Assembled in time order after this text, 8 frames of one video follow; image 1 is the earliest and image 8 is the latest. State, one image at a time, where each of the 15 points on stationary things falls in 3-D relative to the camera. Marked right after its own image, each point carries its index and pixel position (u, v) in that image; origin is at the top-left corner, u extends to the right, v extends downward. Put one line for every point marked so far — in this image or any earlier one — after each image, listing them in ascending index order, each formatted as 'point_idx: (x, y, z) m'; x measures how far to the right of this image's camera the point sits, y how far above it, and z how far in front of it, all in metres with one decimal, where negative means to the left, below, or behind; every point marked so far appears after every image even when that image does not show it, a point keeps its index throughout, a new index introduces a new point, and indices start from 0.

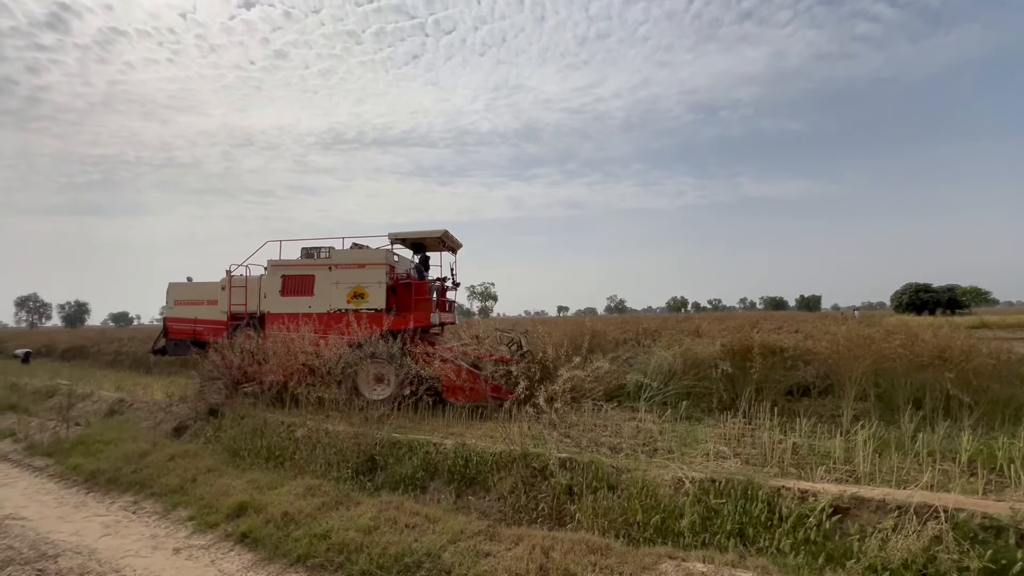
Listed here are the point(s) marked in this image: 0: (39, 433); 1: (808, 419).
0: (-9.0, -2.7, +8.9) m
1: (+5.8, -2.6, +9.2) m
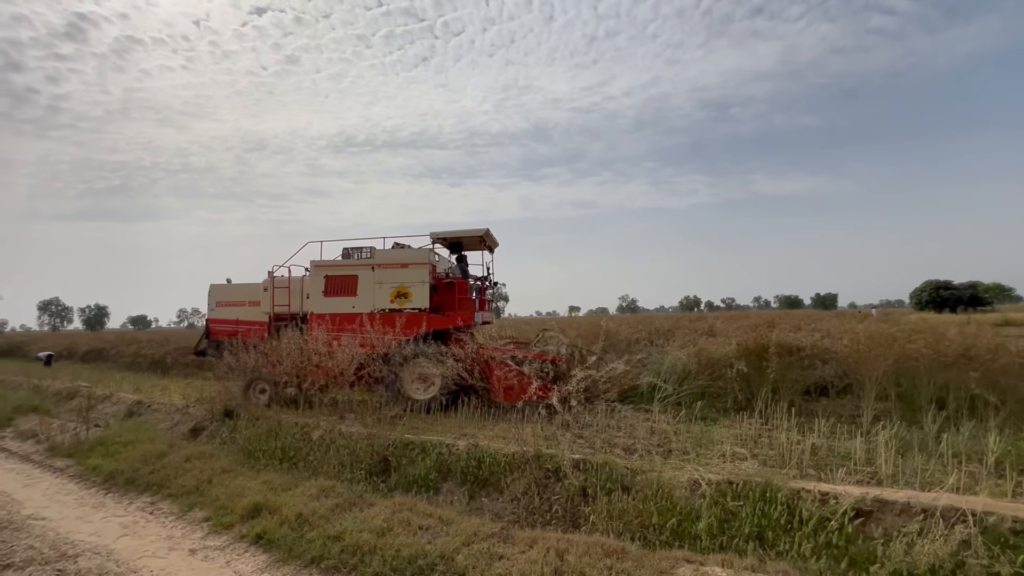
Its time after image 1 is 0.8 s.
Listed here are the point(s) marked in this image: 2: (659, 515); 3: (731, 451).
0: (-8.7, -2.8, +9.0) m
1: (+6.1, -2.5, +9.0) m
2: (+1.6, -2.4, +5.0) m
3: (+3.2, -2.4, +6.8) m
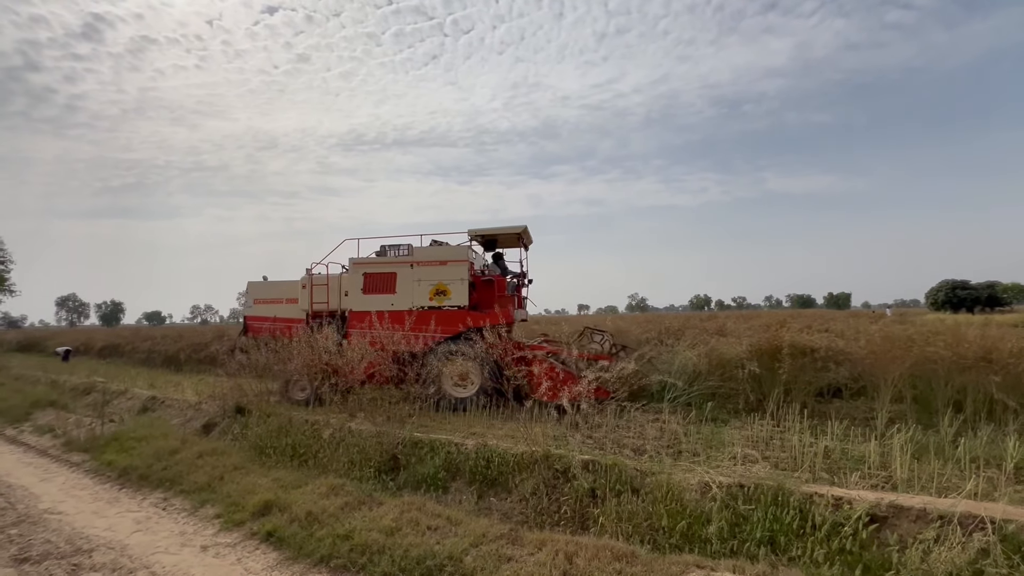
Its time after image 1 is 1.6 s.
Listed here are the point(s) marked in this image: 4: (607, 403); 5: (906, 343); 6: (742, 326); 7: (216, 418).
0: (-8.6, -2.8, +9.2) m
1: (+6.2, -2.5, +8.9) m
2: (+1.7, -2.5, +5.0) m
3: (+3.3, -2.4, +6.8) m
4: (+1.7, -2.0, +8.0) m
5: (+8.3, -1.1, +9.8) m
6: (+7.8, -1.3, +15.9) m
7: (-6.6, -2.9, +10.5) m
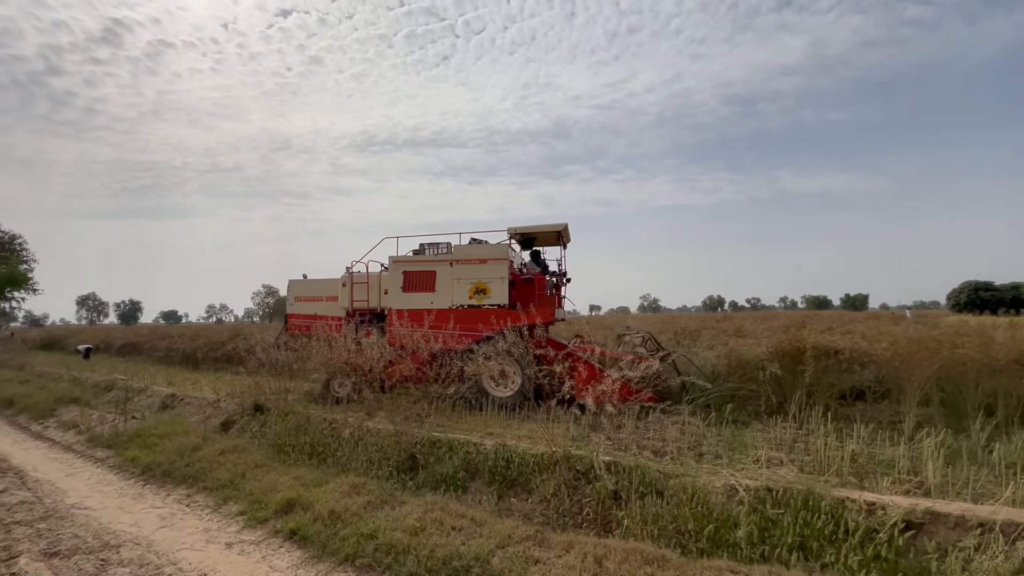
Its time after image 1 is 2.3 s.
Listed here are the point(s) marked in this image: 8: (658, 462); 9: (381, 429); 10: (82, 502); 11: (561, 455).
0: (-8.2, -2.7, +9.3) m
1: (+6.5, -2.5, +8.7) m
2: (+1.9, -2.4, +4.9) m
3: (+3.6, -2.4, +6.6) m
4: (+2.0, -2.0, +7.9) m
5: (+8.7, -1.1, +9.6) m
6: (+8.3, -1.3, +15.7) m
7: (-6.3, -2.9, +10.6) m
8: (+1.9, -2.3, +6.2) m
9: (-2.1, -2.3, +7.6) m
10: (-5.2, -2.6, +5.6) m
11: (+0.6, -2.2, +6.2) m
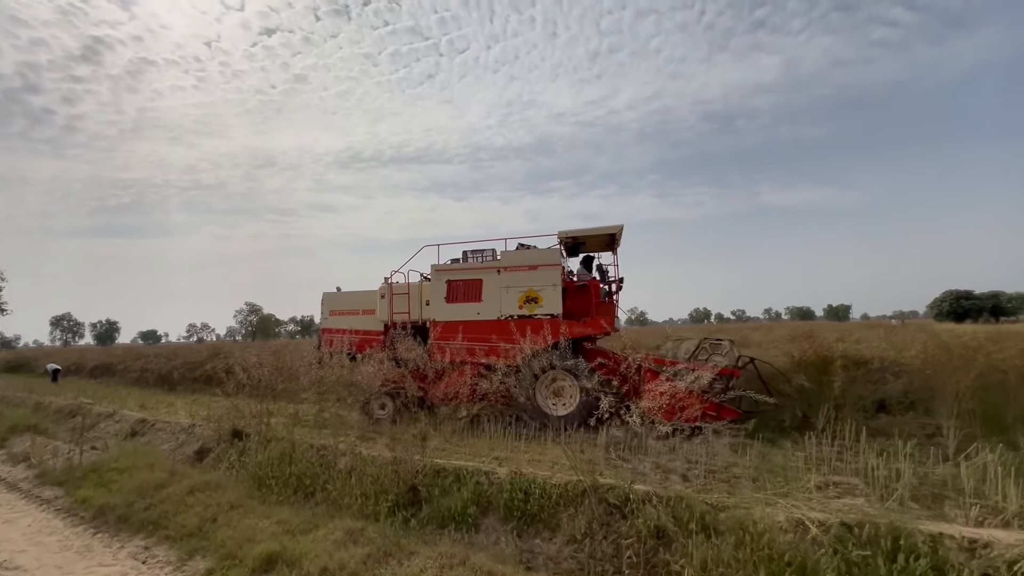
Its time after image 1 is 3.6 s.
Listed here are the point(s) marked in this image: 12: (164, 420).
0: (-8.1, -3.0, +8.2) m
1: (+6.7, -2.6, +8.0) m
2: (+2.2, -2.4, +4.1) m
3: (+3.8, -2.4, +5.9) m
4: (+2.2, -2.0, +7.1) m
5: (+8.8, -1.2, +9.0) m
6: (+8.3, -1.6, +15.1) m
7: (-6.1, -3.1, +9.5) m
8: (+2.2, -2.3, +5.4) m
9: (-1.9, -2.4, +6.7) m
10: (-4.9, -2.7, +4.6) m
11: (+0.9, -2.3, +5.4) m
12: (-9.0, -3.4, +12.1) m
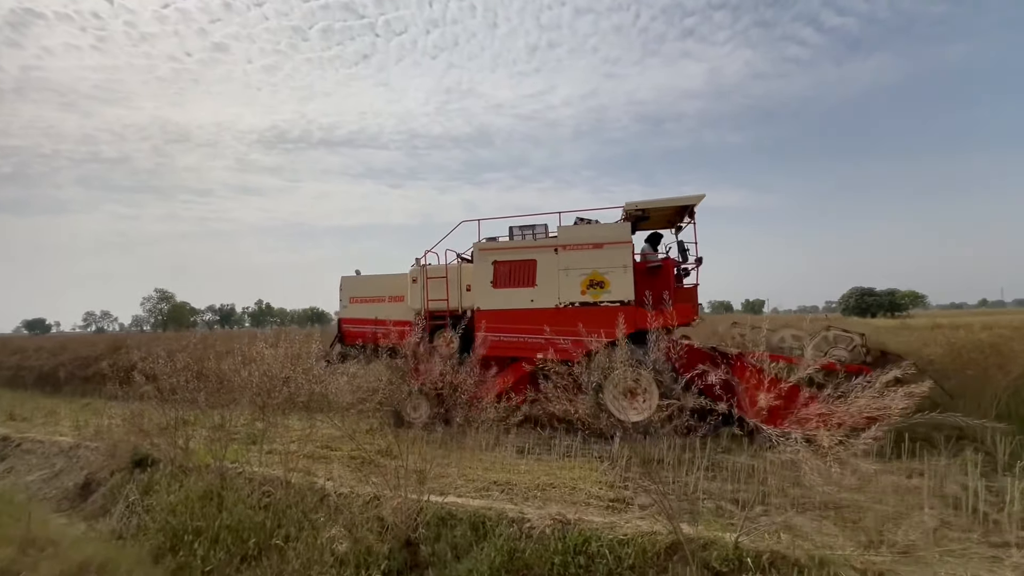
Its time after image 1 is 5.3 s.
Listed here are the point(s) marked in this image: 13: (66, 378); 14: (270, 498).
0: (-7.9, -2.6, +5.4) m
1: (+6.8, -2.5, +7.2) m
2: (+2.9, -2.3, +2.7) m
3: (+4.3, -2.3, +4.7) m
4: (+2.4, -1.8, +5.7) m
5: (+8.8, -1.1, +8.4) m
6: (+7.4, -1.3, +14.4) m
7: (-6.1, -2.8, +6.9) m
8: (+2.7, -2.2, +4.0) m
9: (-1.5, -2.2, +4.7) m
10: (-4.2, -2.4, +2.3) m
11: (+1.4, -2.1, +3.8) m
12: (-9.3, -2.9, +9.1) m
13: (-17.0, -3.4, +17.7) m
14: (-2.5, -2.3, +5.0) m
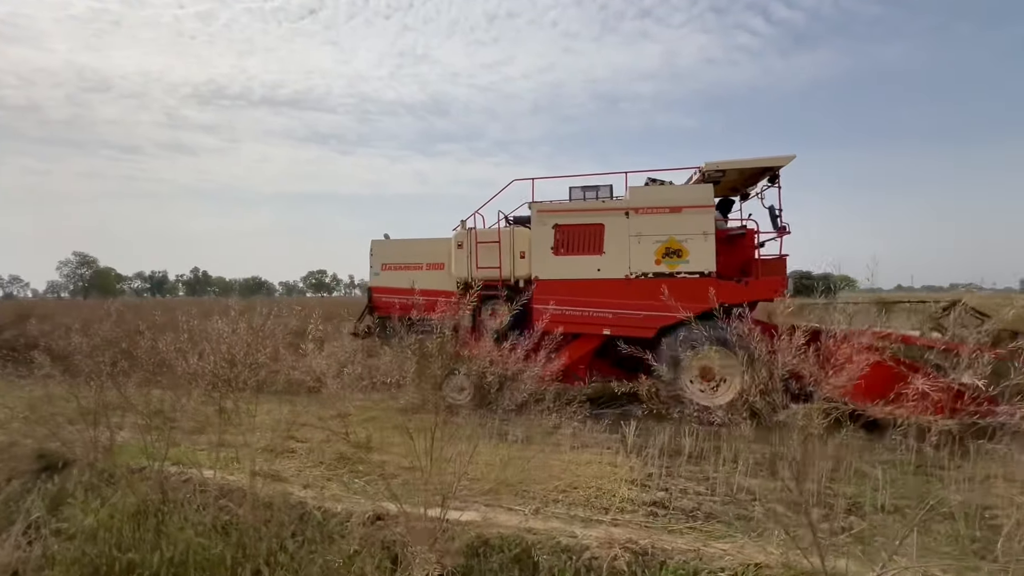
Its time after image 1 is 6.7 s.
0: (-7.5, -2.1, +3.6) m
1: (+7.0, -2.2, +6.8) m
2: (+3.5, -2.2, +1.9) m
3: (+4.7, -2.0, +4.0) m
4: (+2.8, -1.5, +4.8) m
5: (+8.8, -0.7, +8.2) m
6: (+6.9, -0.7, +13.9) m
7: (-5.9, -2.2, +5.3) m
8: (+3.2, -2.0, +3.2) m
9: (-1.1, -1.8, +3.5) m
10: (-3.6, -2.1, +0.8) m
11: (+1.9, -1.9, +2.9) m
12: (-9.3, -2.2, +7.1) m
13: (-17.8, -2.0, +14.9) m
14: (-2.1, -1.9, +3.6) m
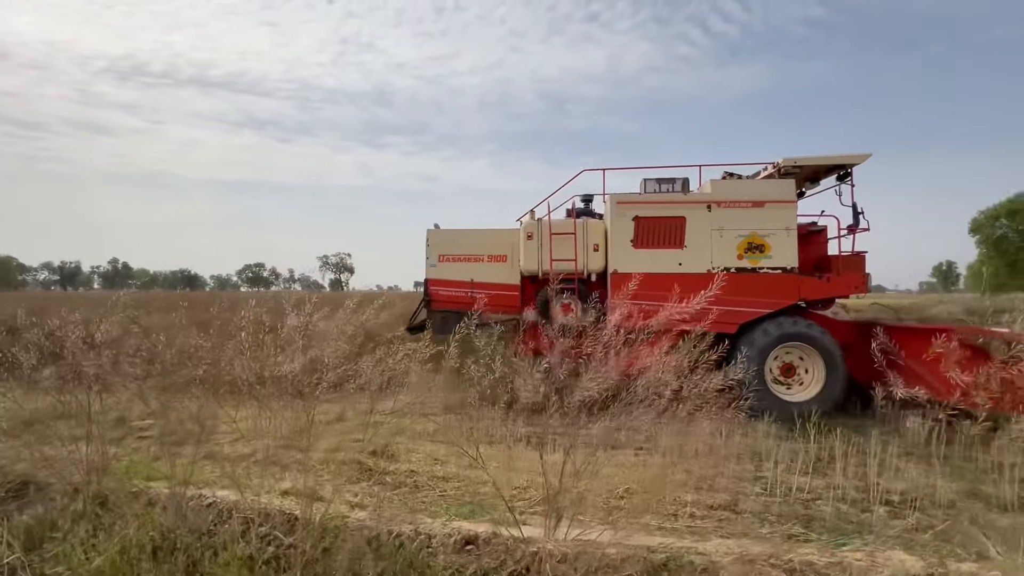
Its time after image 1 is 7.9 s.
0: (-6.5, -1.9, +2.3) m
1: (+7.5, -2.1, +7.1) m
2: (+4.6, -2.1, +1.9) m
3: (+5.5, -2.0, +4.1) m
4: (+3.5, -1.5, +4.7) m
5: (+9.1, -0.7, +8.7) m
6: (+6.6, -0.6, +14.2) m
7: (-5.1, -2.0, +4.2) m
8: (+4.1, -1.9, +3.1) m
9: (-0.2, -1.7, +2.9) m
10: (-2.3, -2.1, 0.0) m
11: (+2.9, -1.8, +2.7) m
12: (-8.7, -2.0, +5.6) m
13: (-18.0, -1.6, +12.4) m
14: (-1.2, -1.8, +3.0) m
